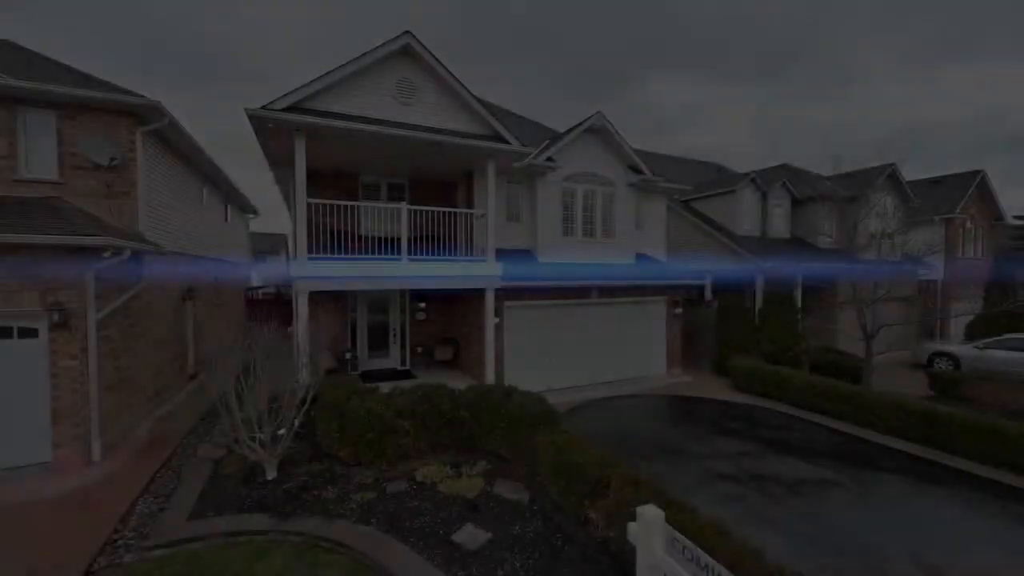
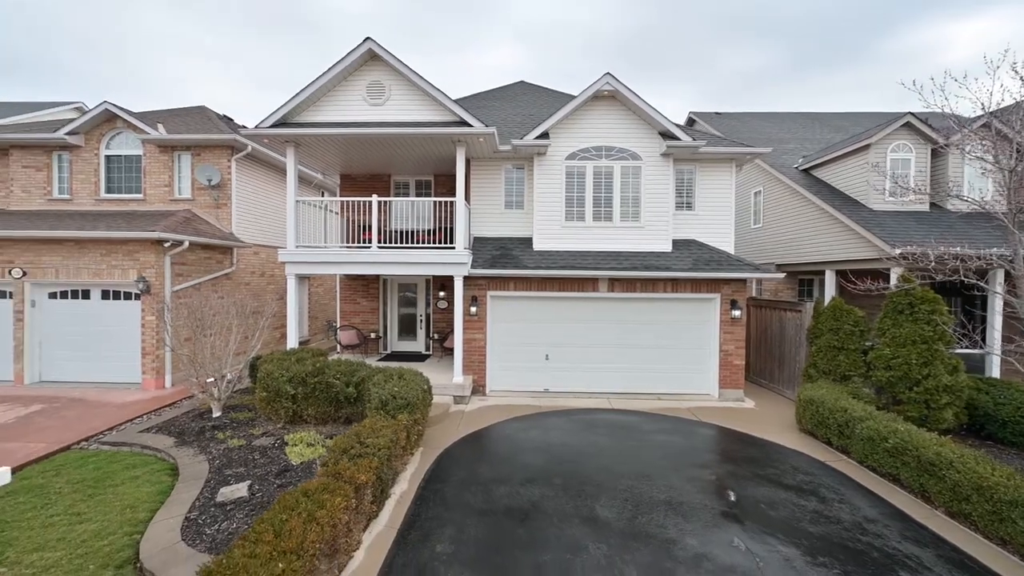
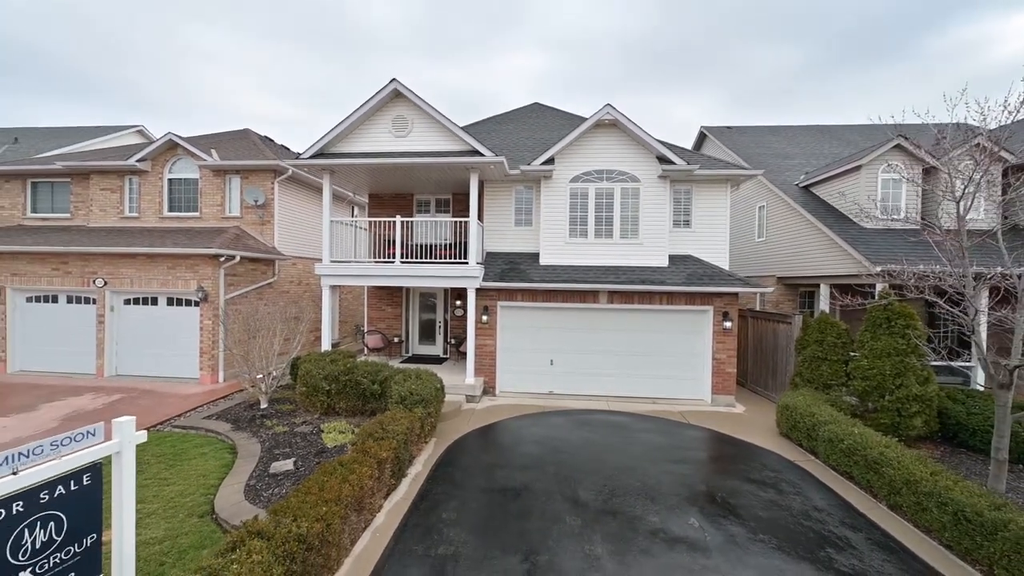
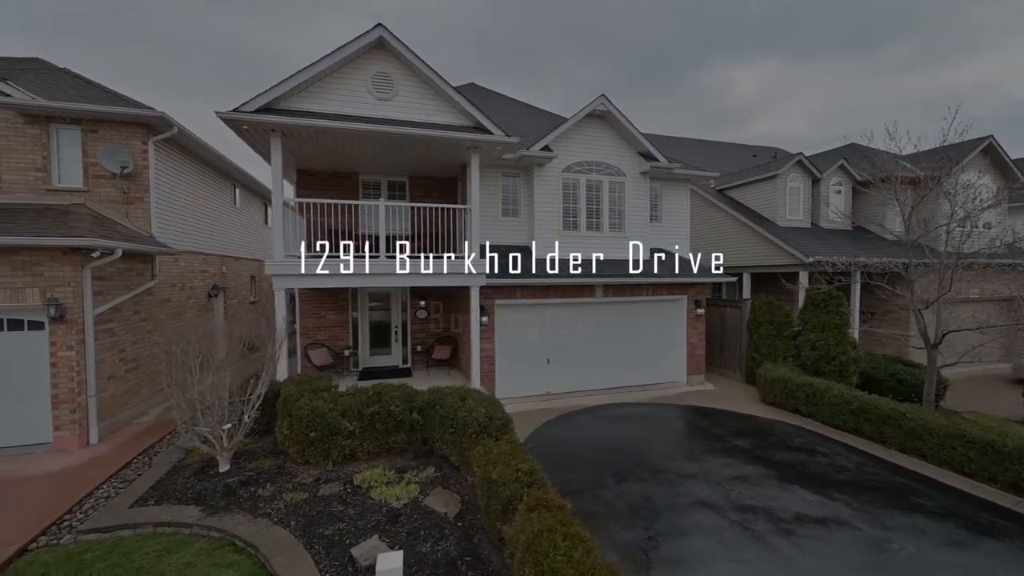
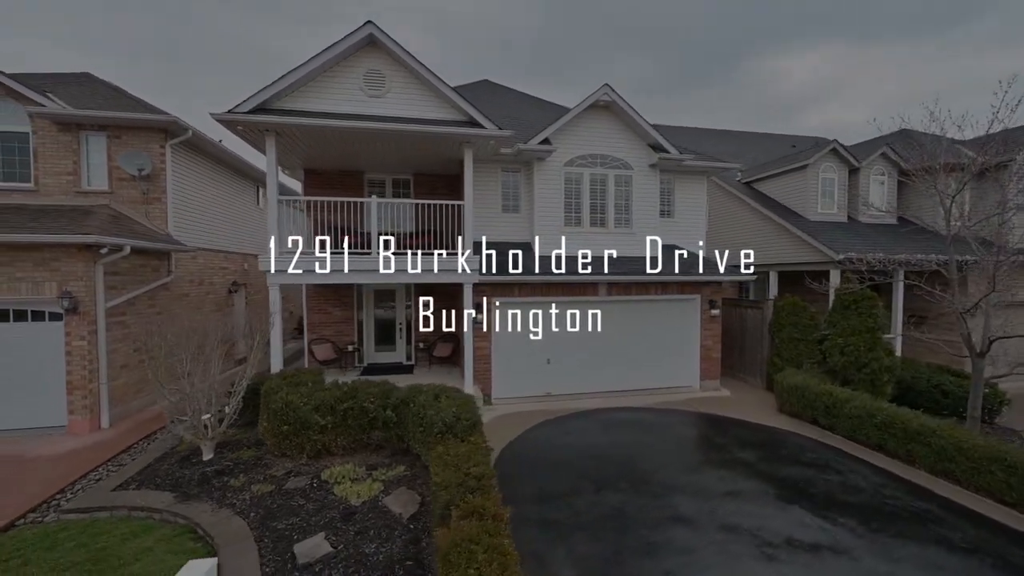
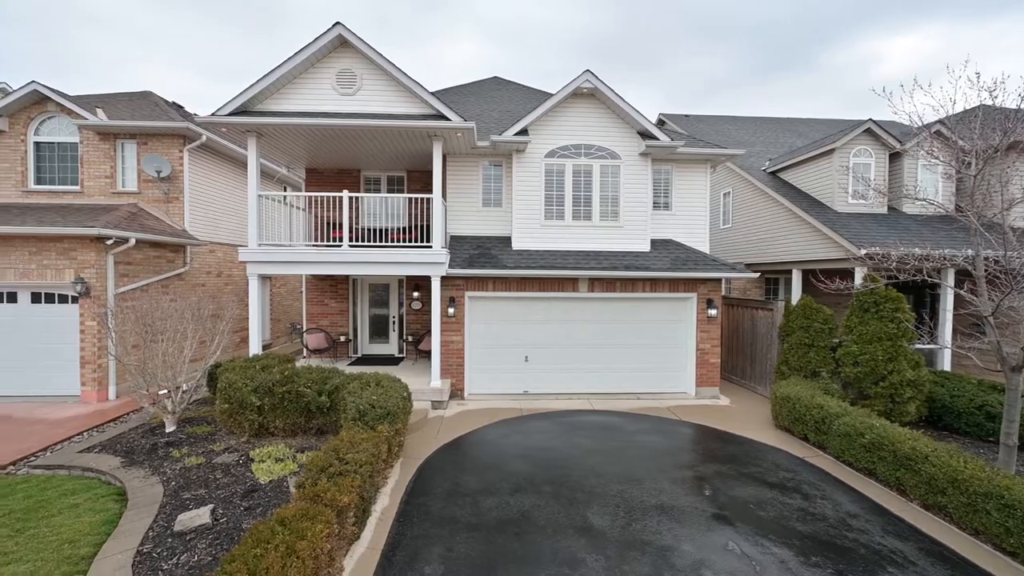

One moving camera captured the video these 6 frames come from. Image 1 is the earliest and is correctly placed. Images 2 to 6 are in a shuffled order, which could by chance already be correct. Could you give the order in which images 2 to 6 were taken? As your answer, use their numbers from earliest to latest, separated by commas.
4, 5, 6, 2, 3
